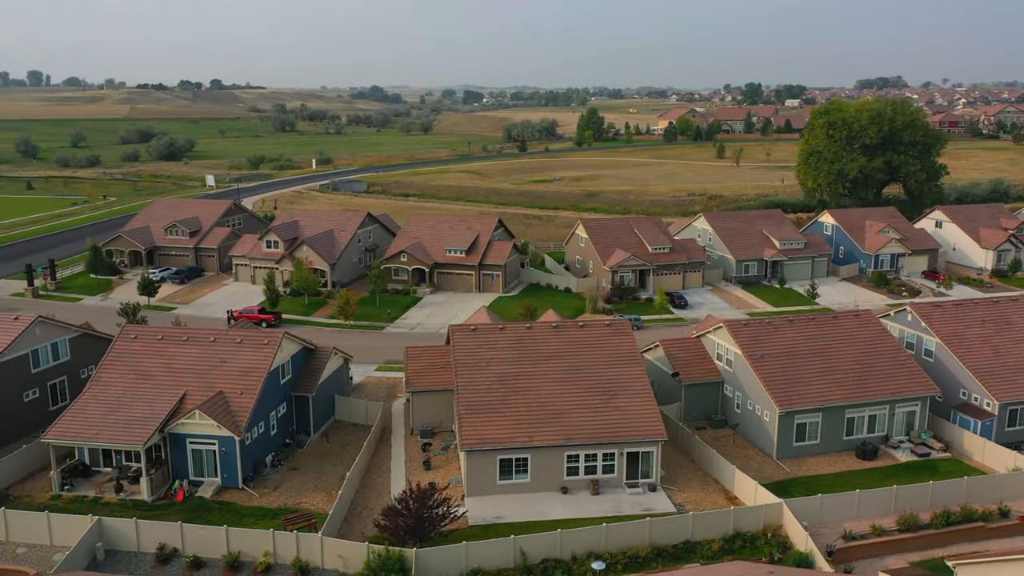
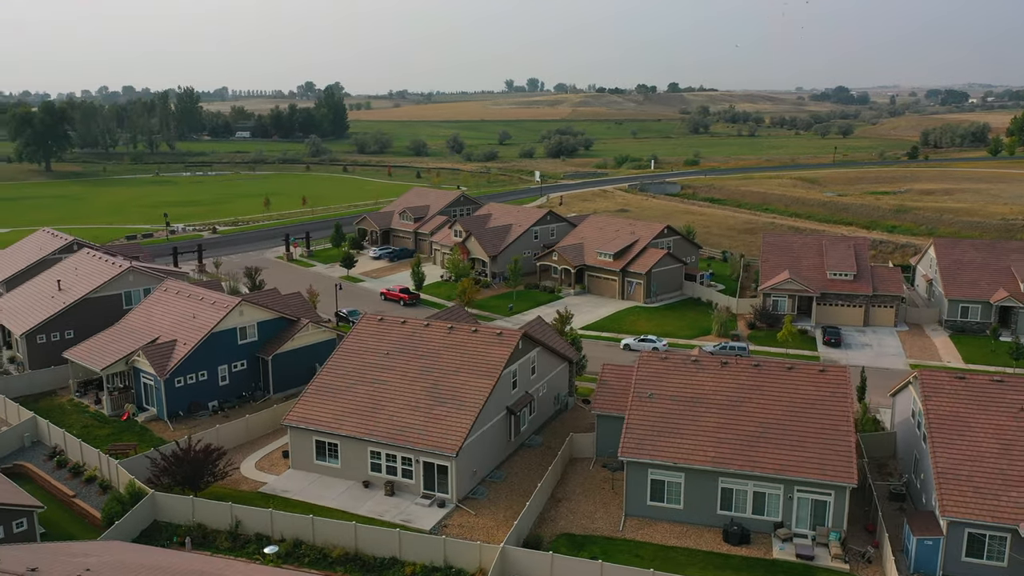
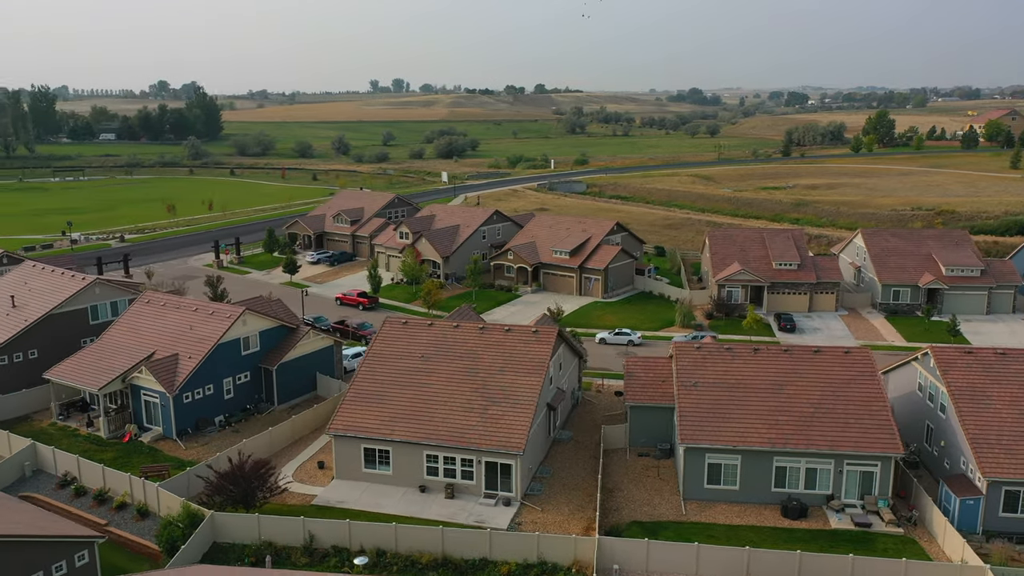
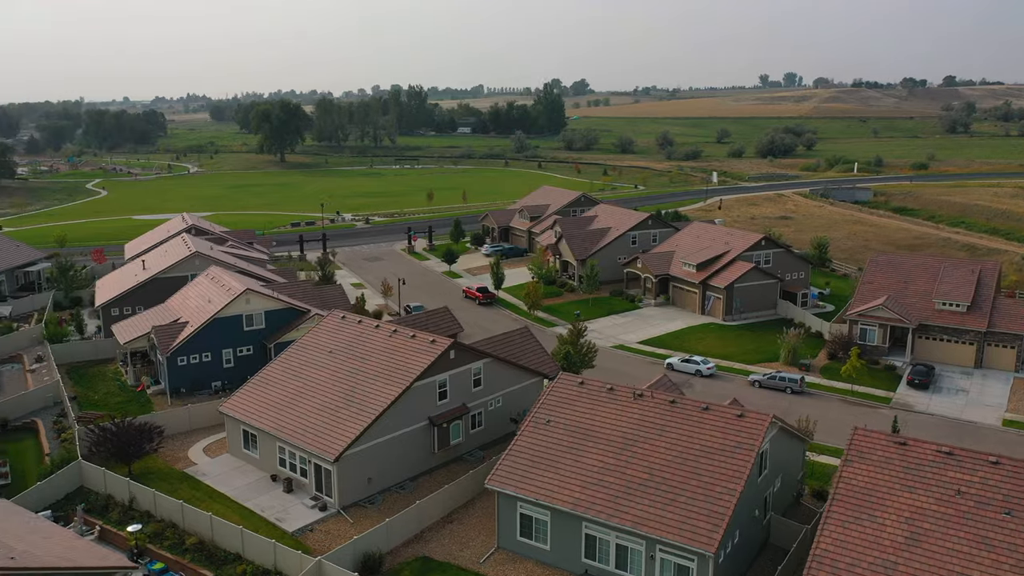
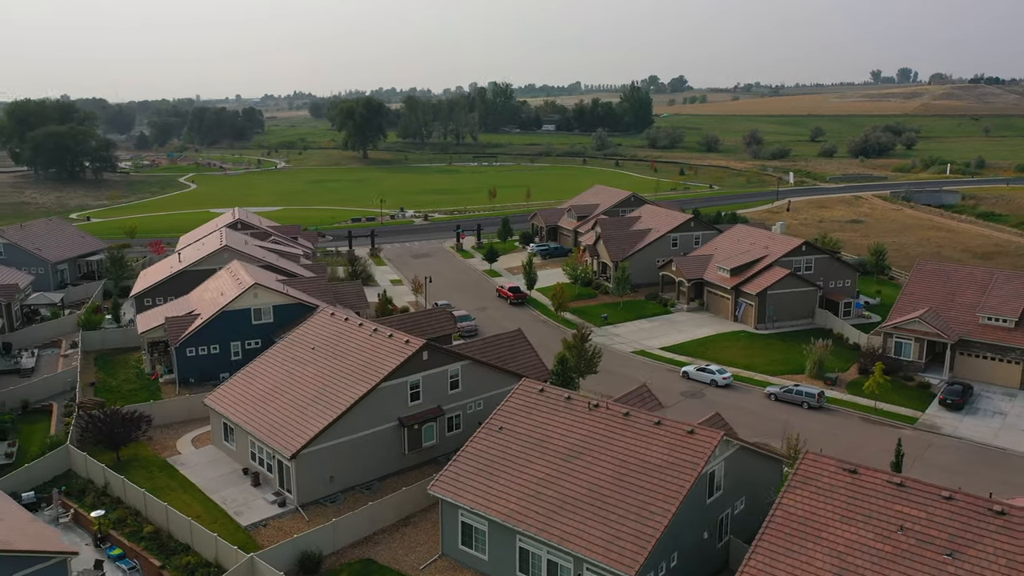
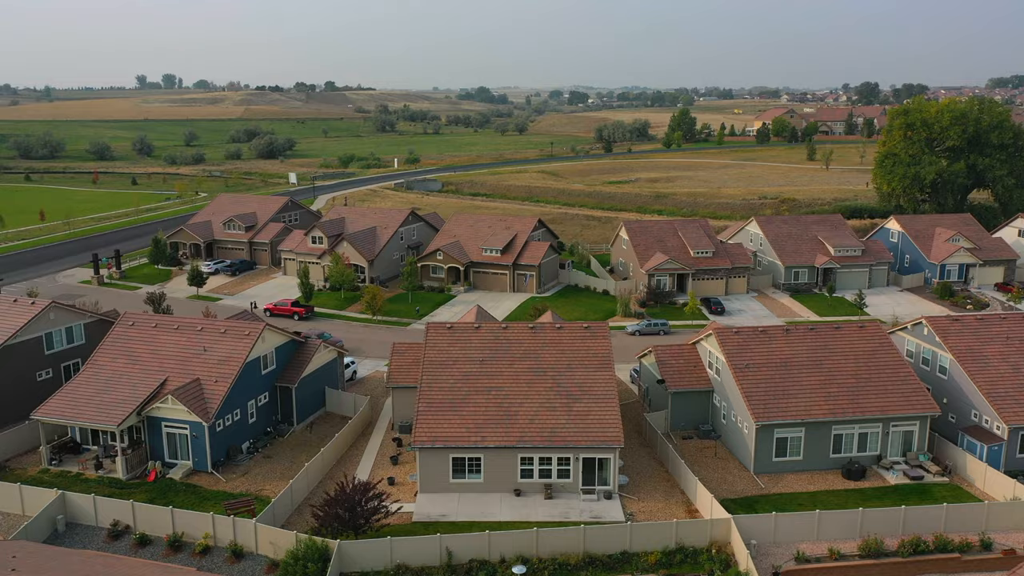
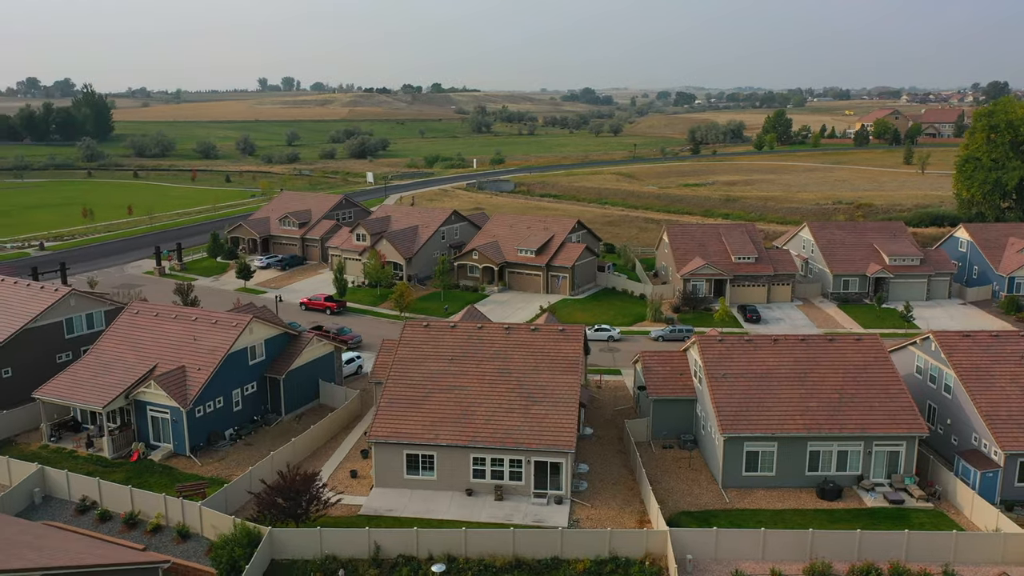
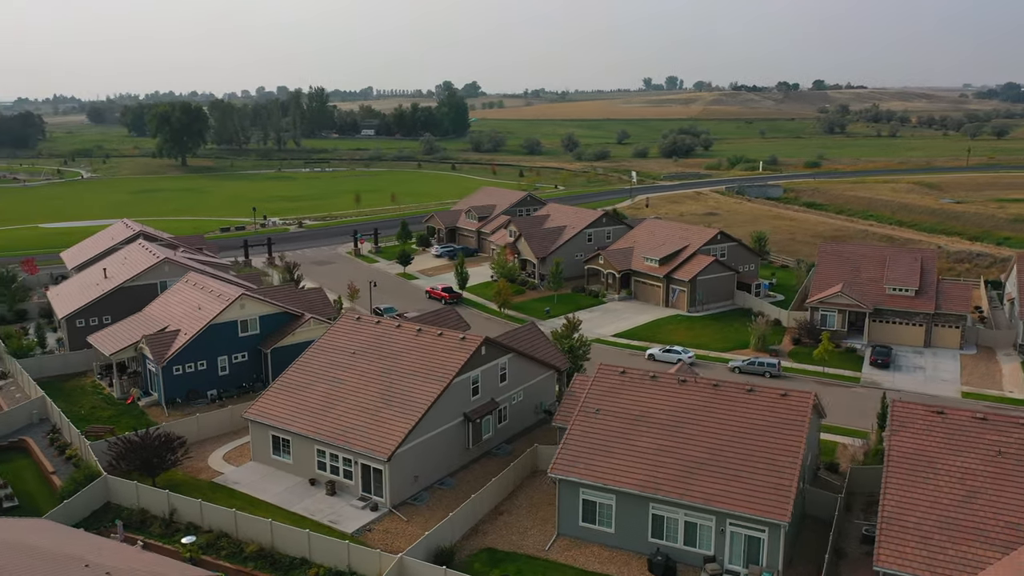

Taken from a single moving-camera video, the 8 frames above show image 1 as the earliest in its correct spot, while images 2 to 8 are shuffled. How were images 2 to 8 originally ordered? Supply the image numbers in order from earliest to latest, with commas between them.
6, 7, 3, 2, 8, 4, 5
